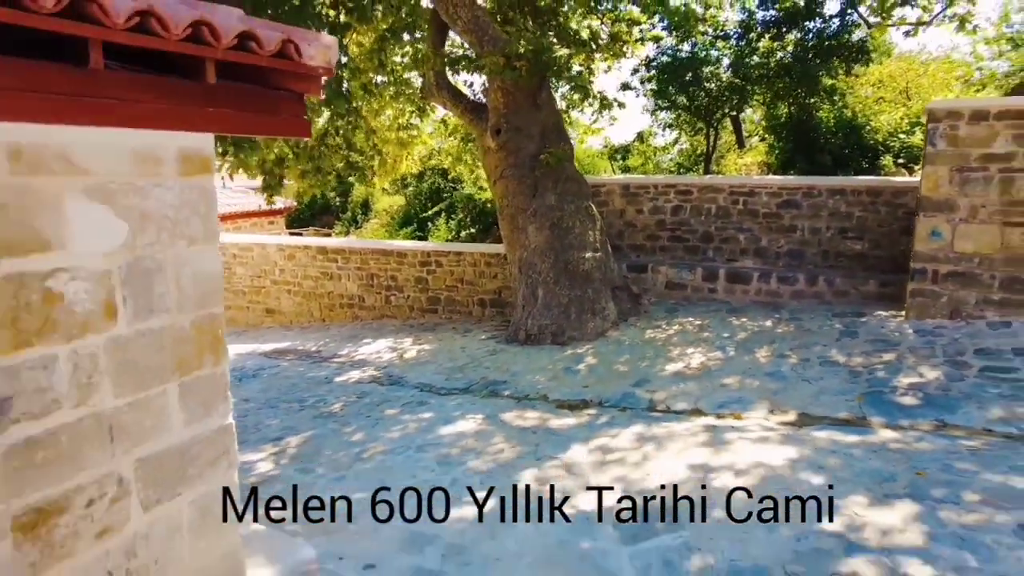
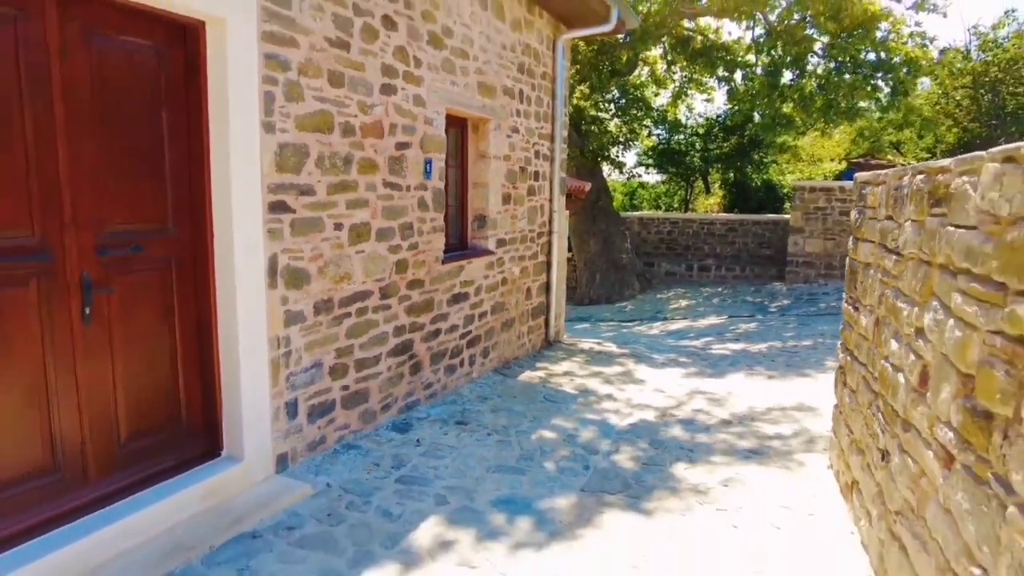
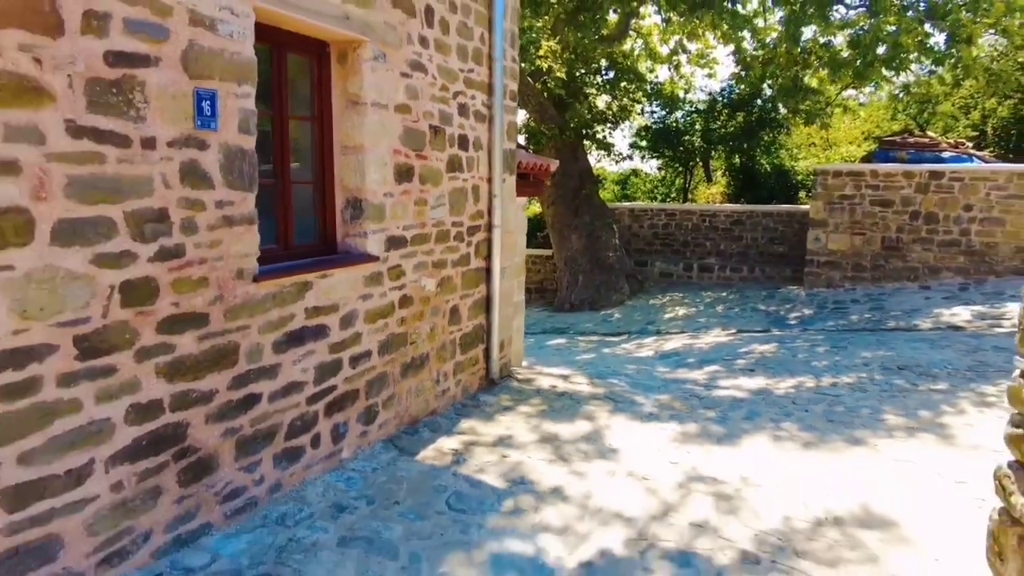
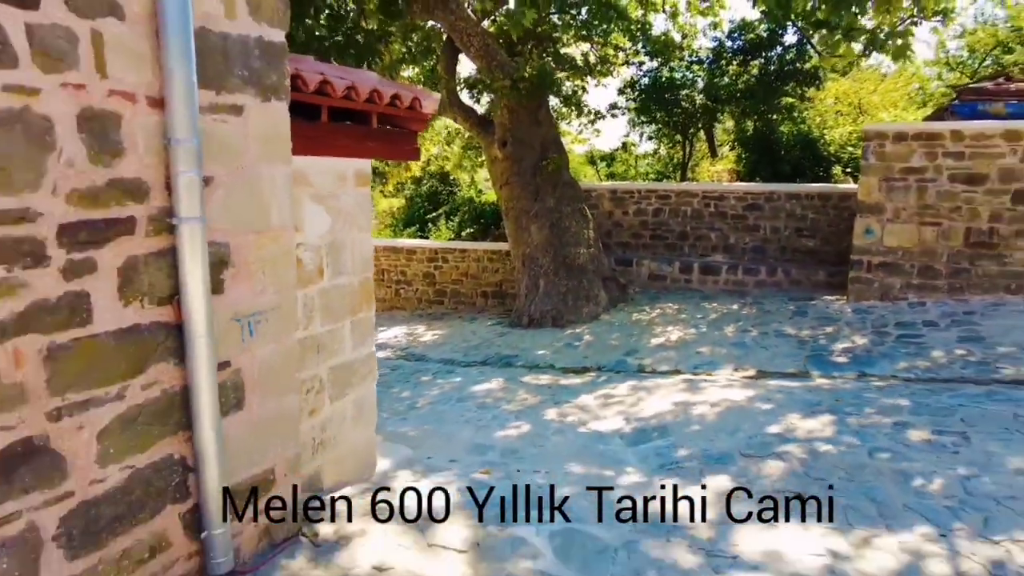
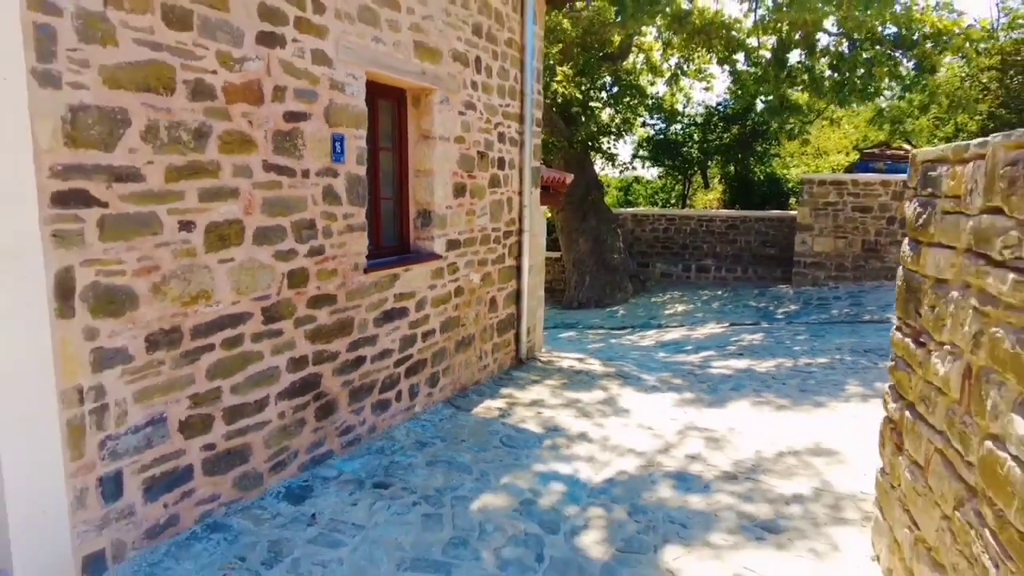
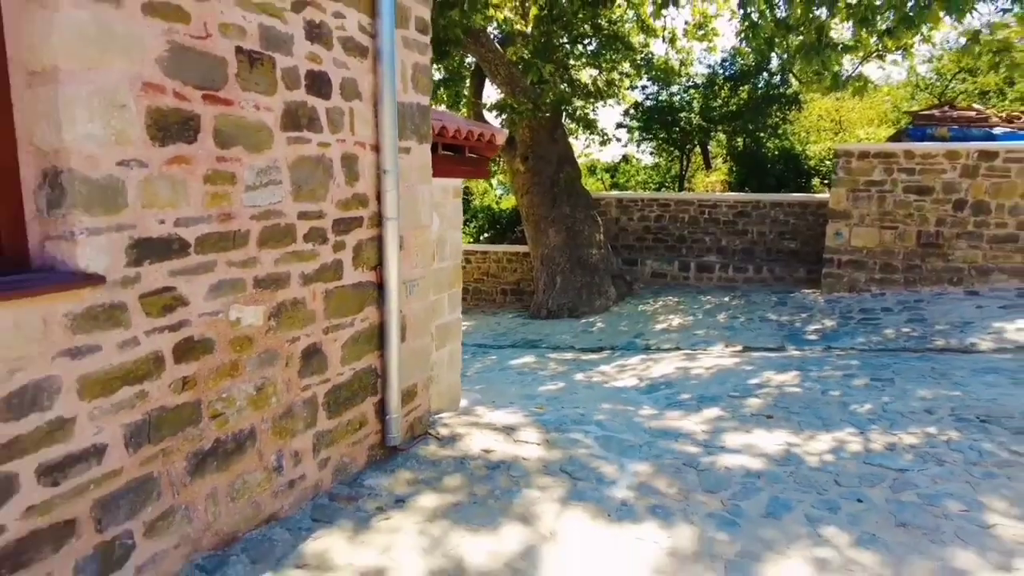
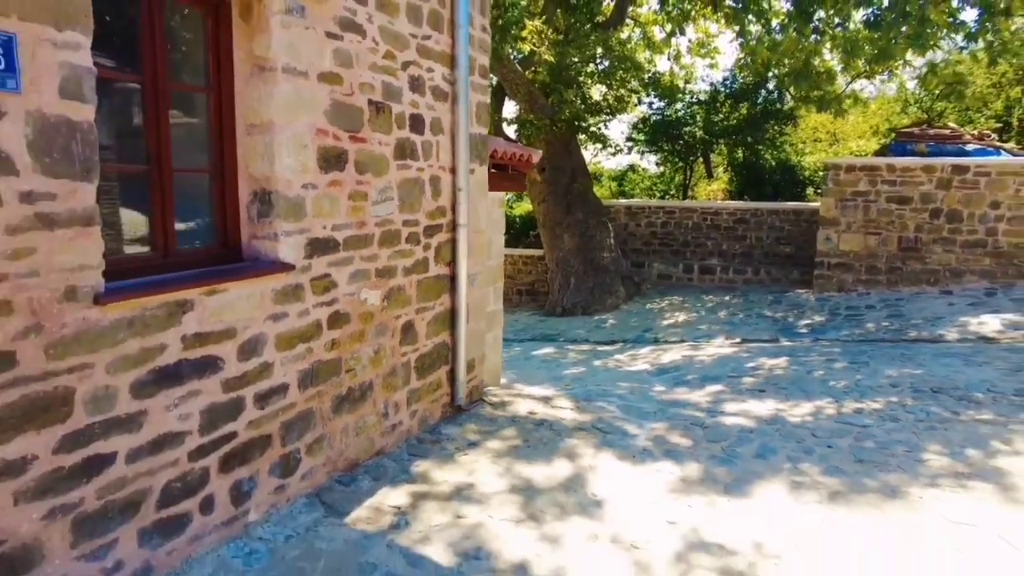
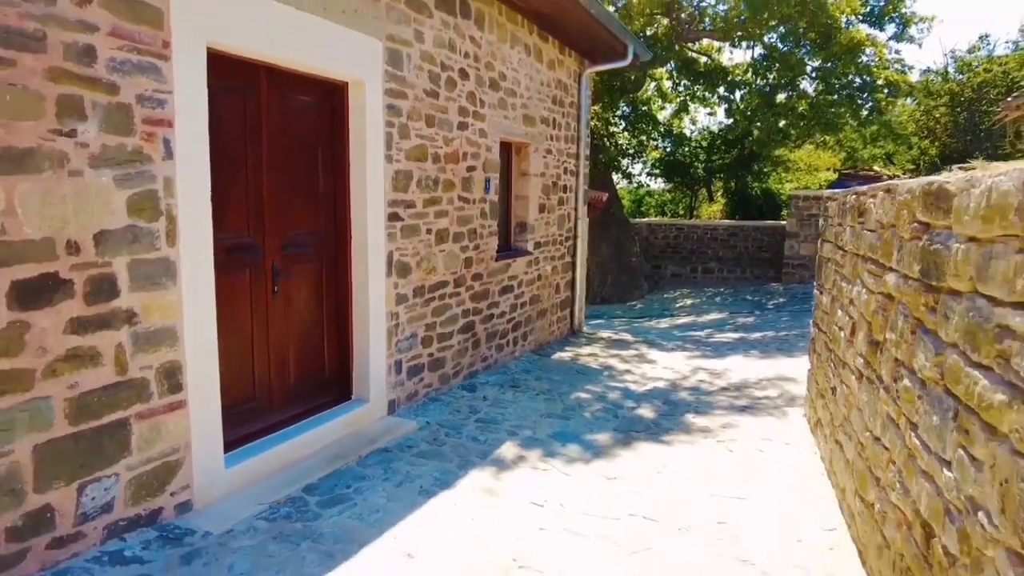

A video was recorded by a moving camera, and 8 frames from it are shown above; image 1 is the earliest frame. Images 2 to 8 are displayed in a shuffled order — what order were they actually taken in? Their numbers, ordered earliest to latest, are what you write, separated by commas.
4, 6, 7, 3, 5, 2, 8
